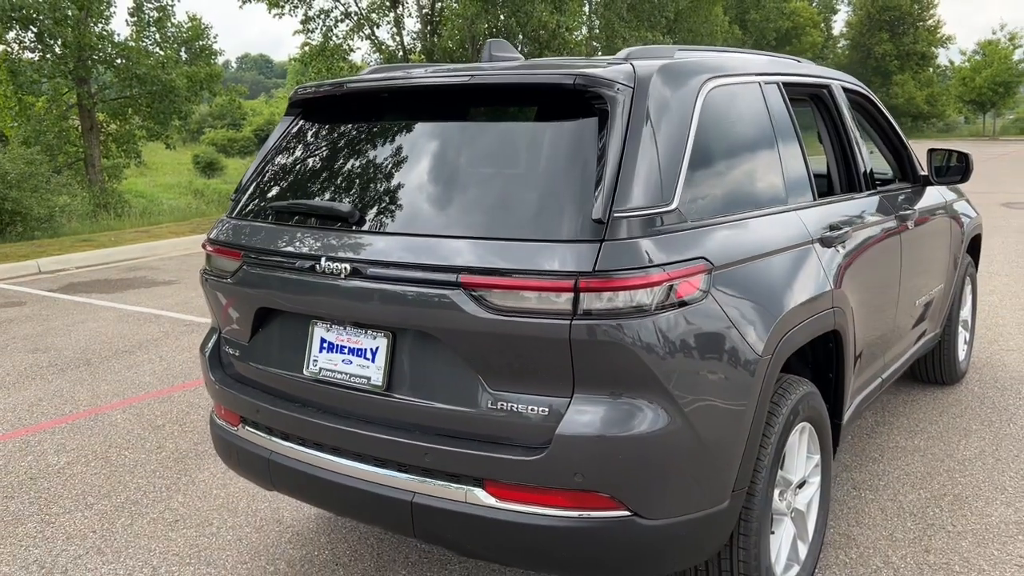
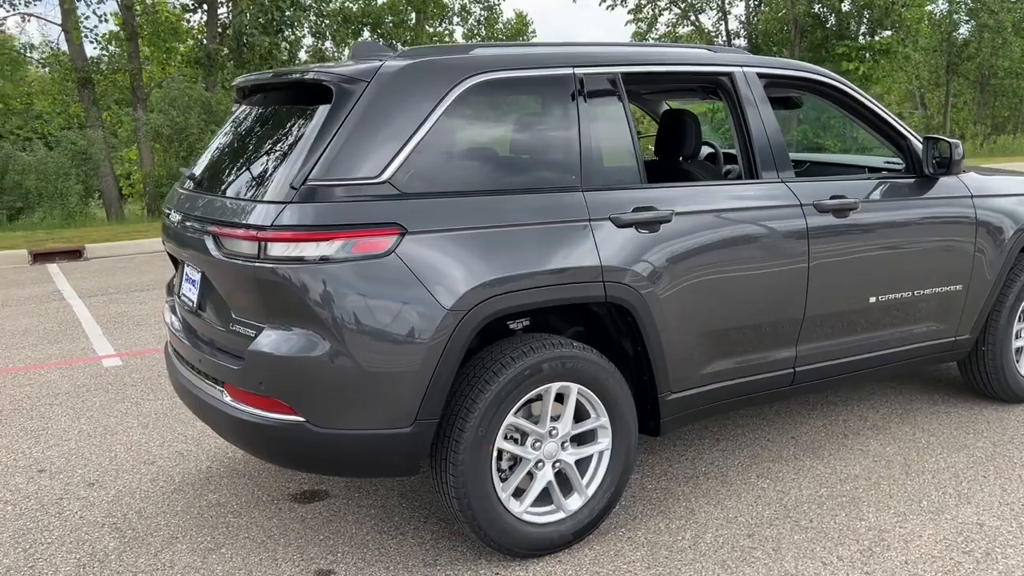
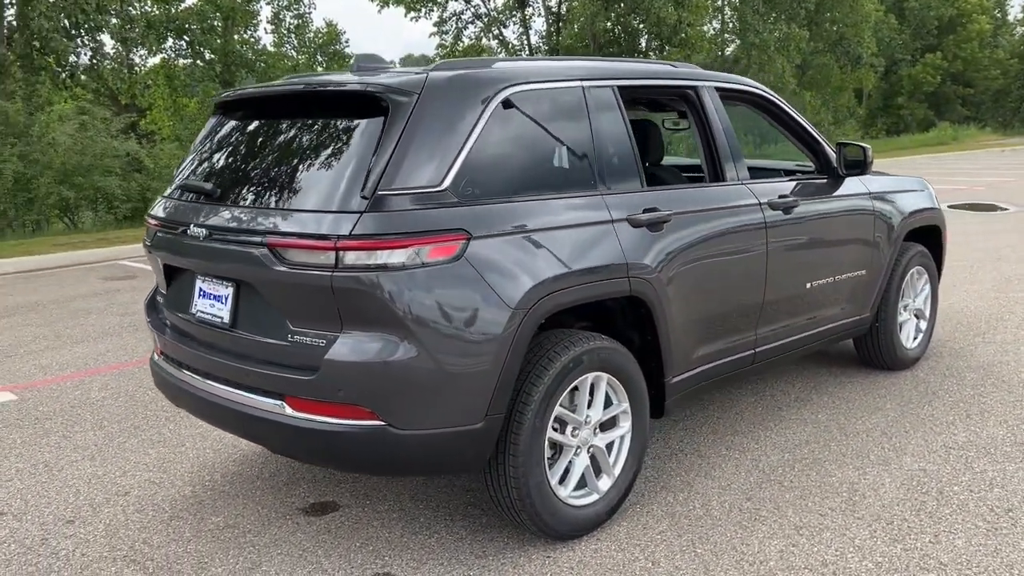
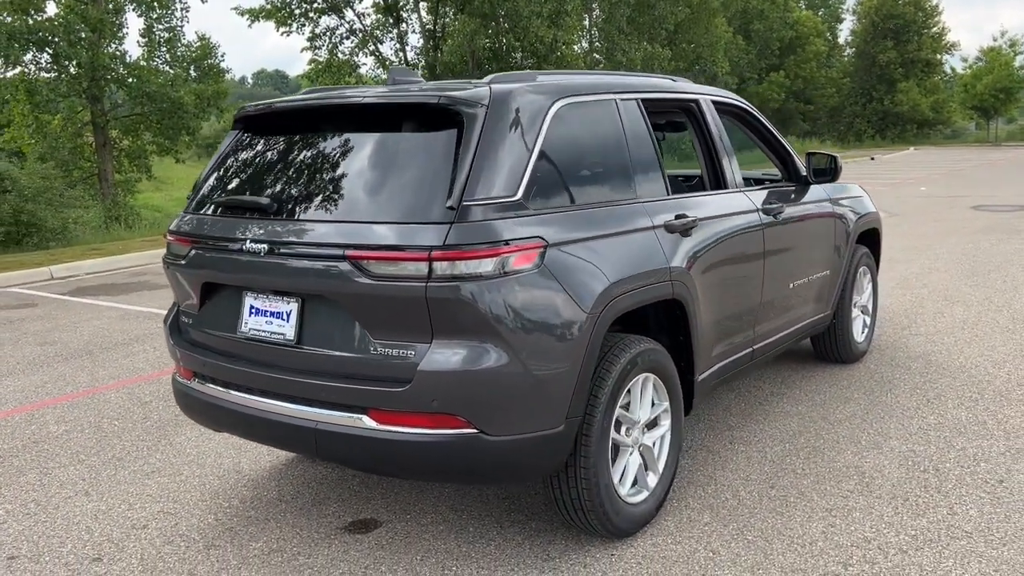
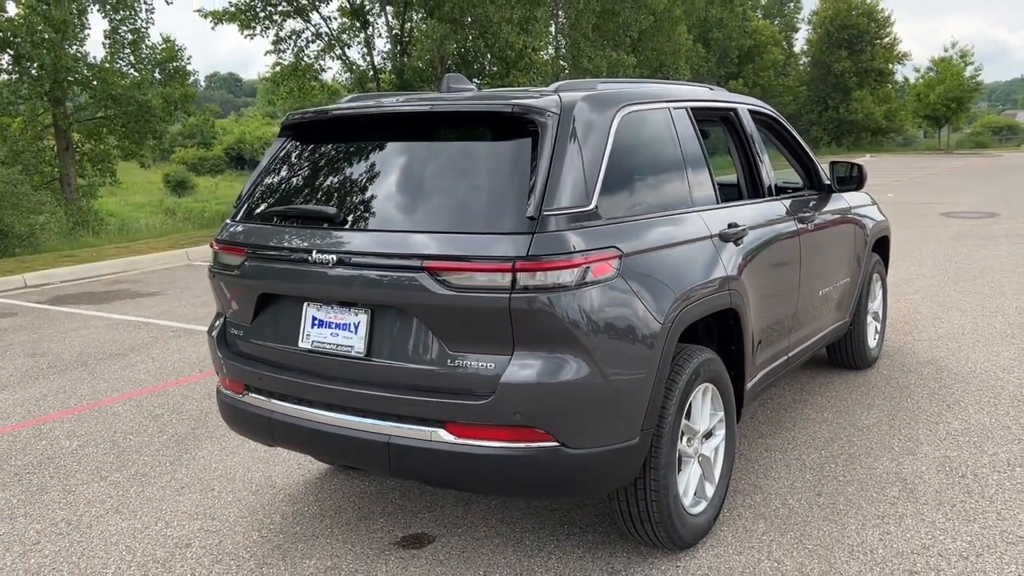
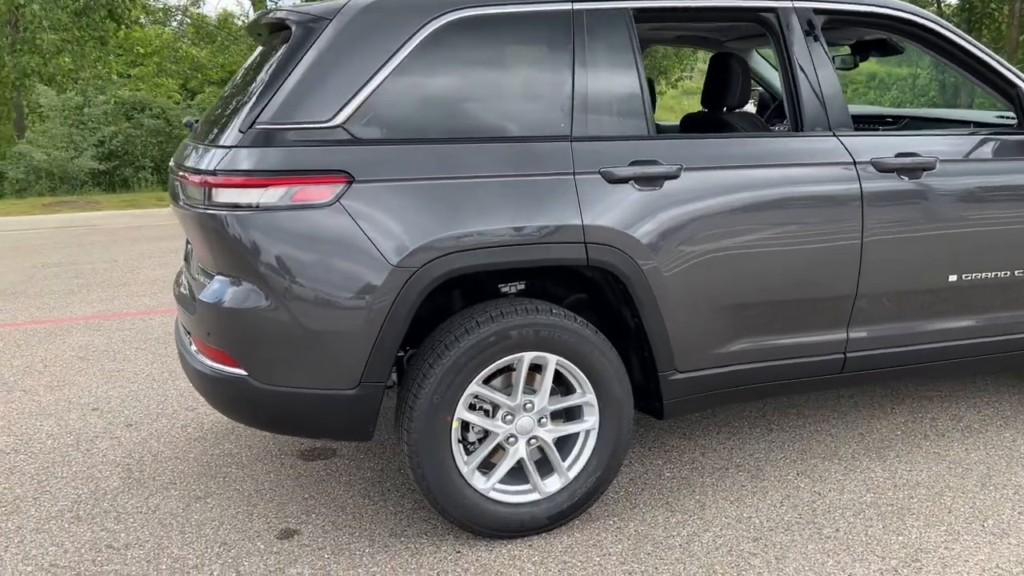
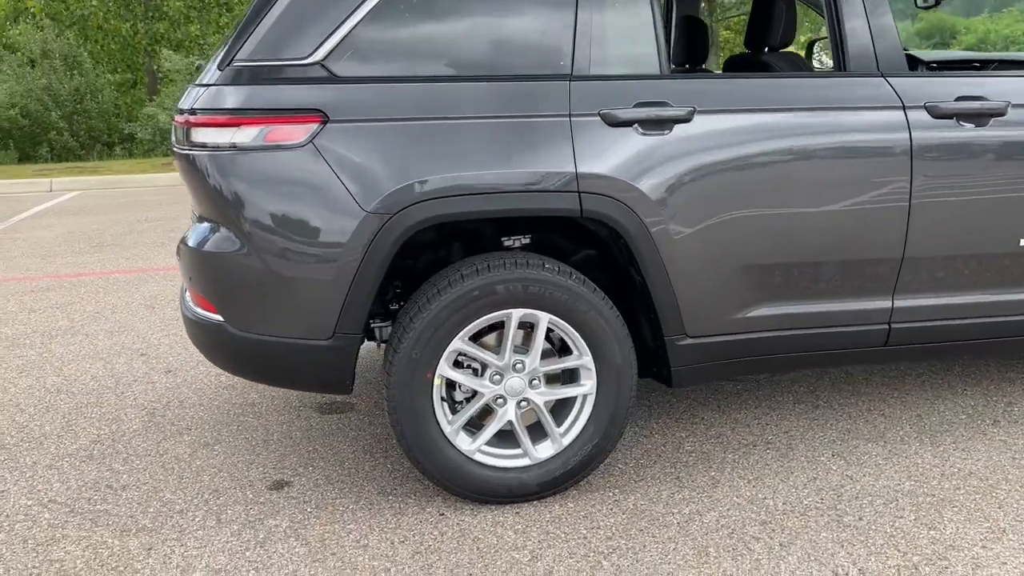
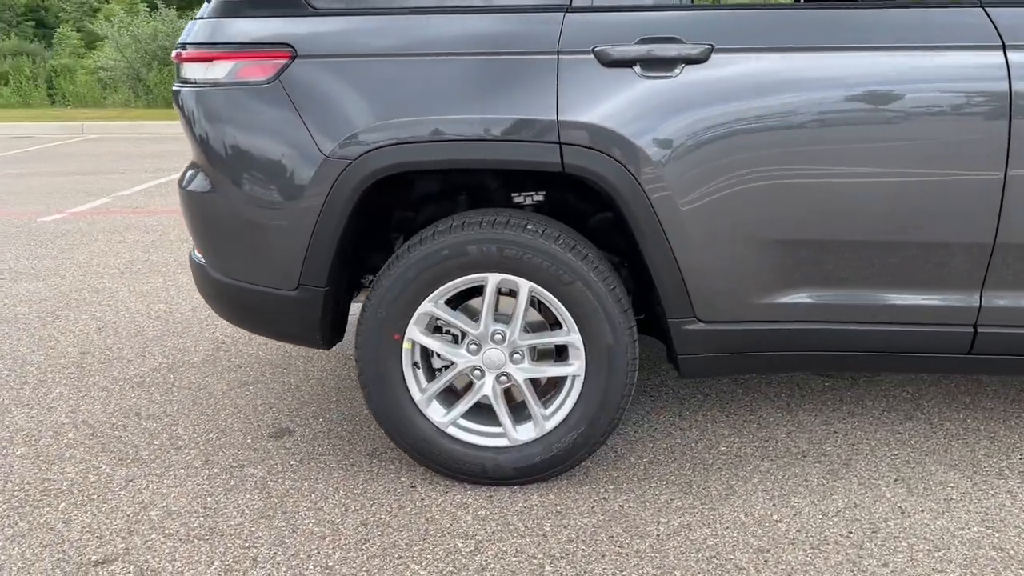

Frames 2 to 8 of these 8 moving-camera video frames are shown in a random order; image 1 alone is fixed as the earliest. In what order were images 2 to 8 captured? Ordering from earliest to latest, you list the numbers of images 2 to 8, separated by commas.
5, 4, 3, 2, 6, 7, 8
